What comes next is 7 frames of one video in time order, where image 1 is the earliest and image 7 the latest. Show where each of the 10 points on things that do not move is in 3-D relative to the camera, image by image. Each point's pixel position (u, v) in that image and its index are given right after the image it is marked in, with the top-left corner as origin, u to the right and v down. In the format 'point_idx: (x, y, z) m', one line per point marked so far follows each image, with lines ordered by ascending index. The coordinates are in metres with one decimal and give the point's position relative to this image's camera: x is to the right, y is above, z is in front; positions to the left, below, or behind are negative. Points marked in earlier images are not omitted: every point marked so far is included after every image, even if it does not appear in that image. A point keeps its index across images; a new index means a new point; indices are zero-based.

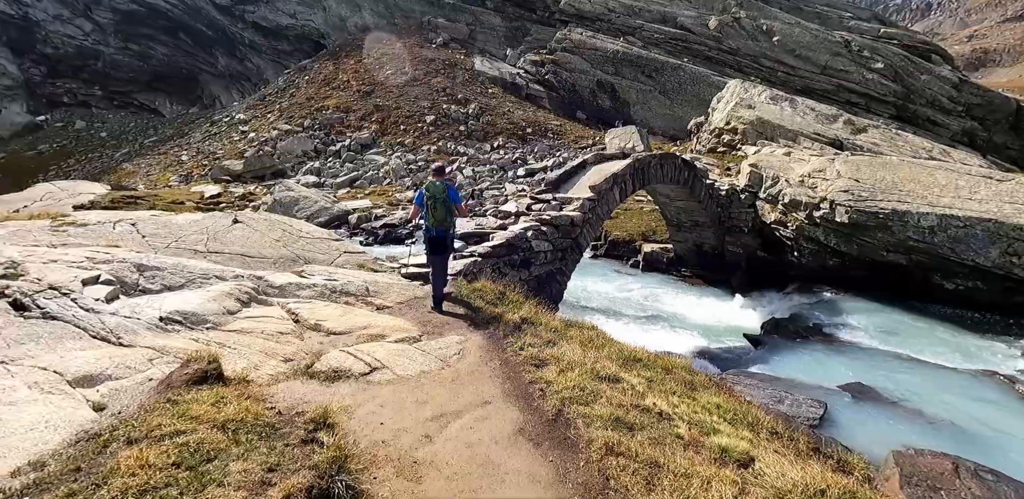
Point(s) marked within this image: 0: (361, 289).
0: (-2.7, -0.7, +10.2) m
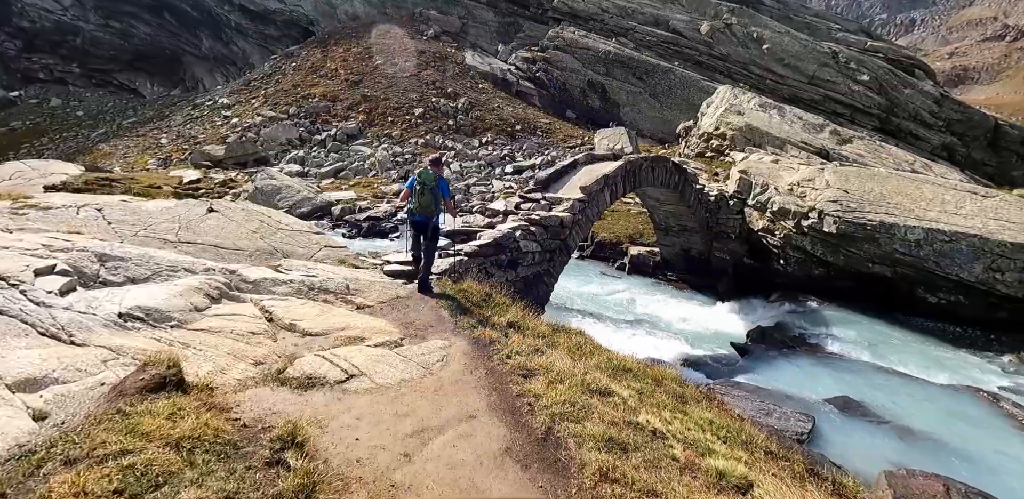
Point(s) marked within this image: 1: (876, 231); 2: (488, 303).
0: (-3.0, -0.6, +9.7) m
1: (+12.5, +0.6, +18.8) m
2: (-0.5, -1.0, +10.6) m
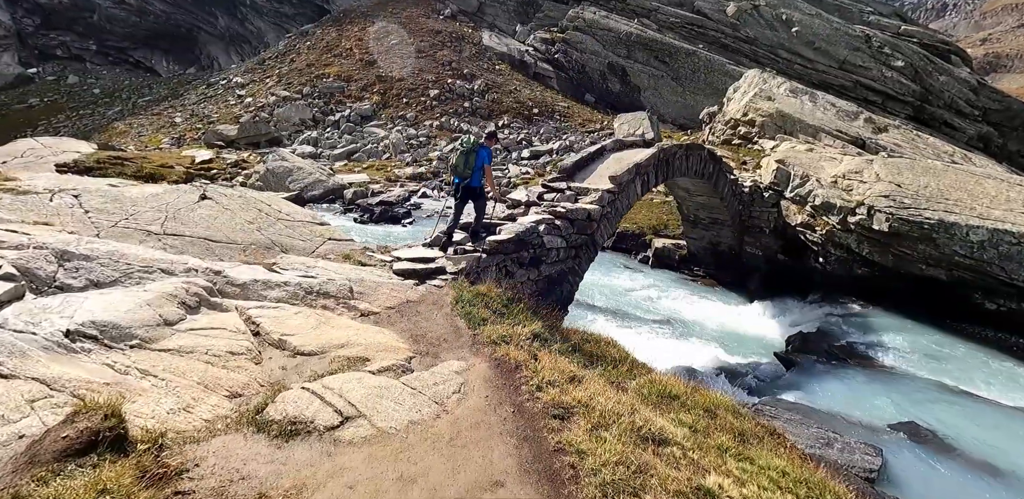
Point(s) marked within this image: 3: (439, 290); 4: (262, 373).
0: (-2.5, -0.6, +8.5) m
1: (+13.2, +0.6, +17.2) m
2: (0.0, -1.0, +9.3) m
3: (-1.3, -0.7, +9.5) m
4: (-2.6, -1.3, +5.7) m
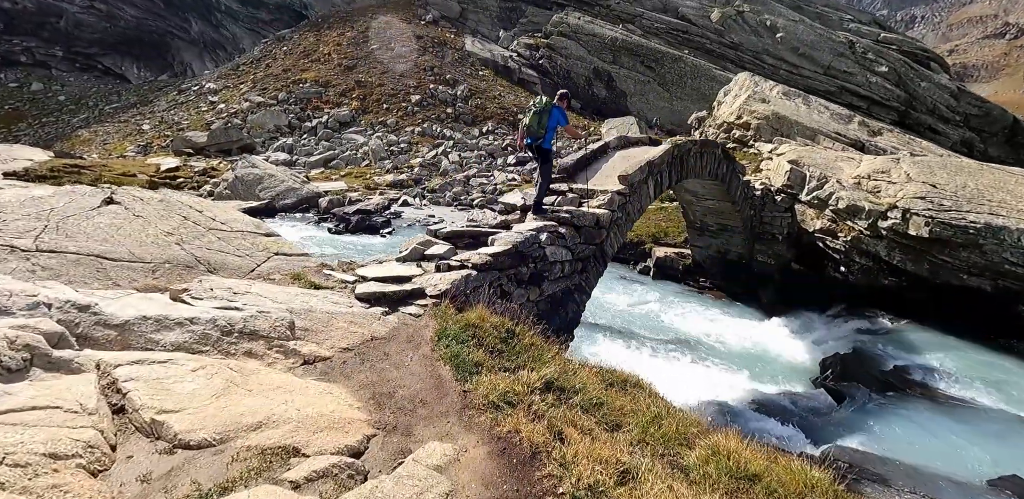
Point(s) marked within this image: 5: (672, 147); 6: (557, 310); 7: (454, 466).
0: (-2.5, -0.8, +6.1) m
1: (+13.0, +0.4, +15.3) m
2: (0.0, -1.2, +7.0) m
3: (-1.2, -0.9, +7.2) m
4: (-2.5, -1.5, +3.3) m
5: (+4.1, +2.6, +14.2) m
6: (+0.9, -1.2, +10.7) m
7: (-0.4, -1.6, +4.0) m
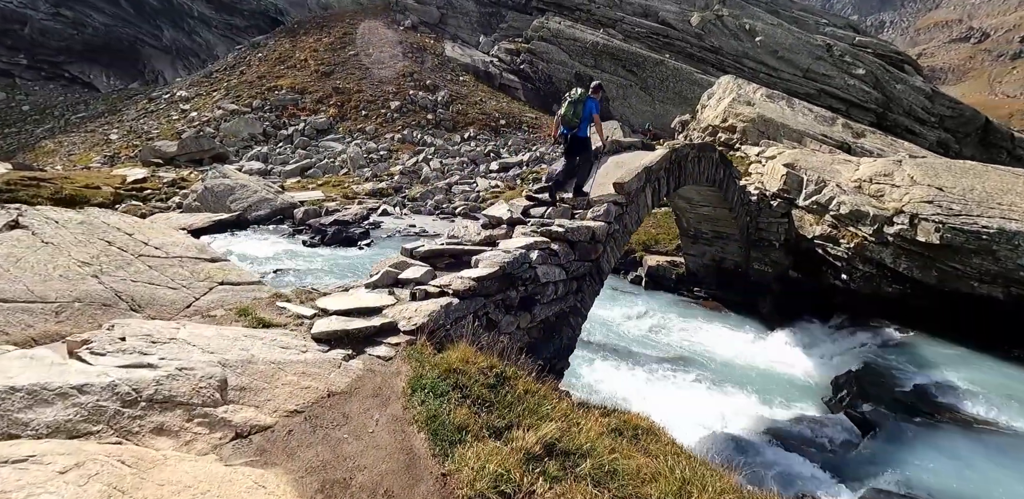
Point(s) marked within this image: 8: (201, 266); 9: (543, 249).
0: (-2.6, -1.2, +4.8) m
1: (+12.6, +0.2, +14.4) m
2: (-0.1, -1.5, +5.8) m
3: (-1.3, -1.3, +5.9) m
4: (-2.5, -1.8, +2.0) m
5: (+3.7, +2.3, +13.1) m
6: (+0.7, -1.5, +9.5) m
7: (-0.4, -1.9, +2.8) m
8: (-4.3, -0.2, +7.6) m
9: (+0.5, 0.0, +9.0) m
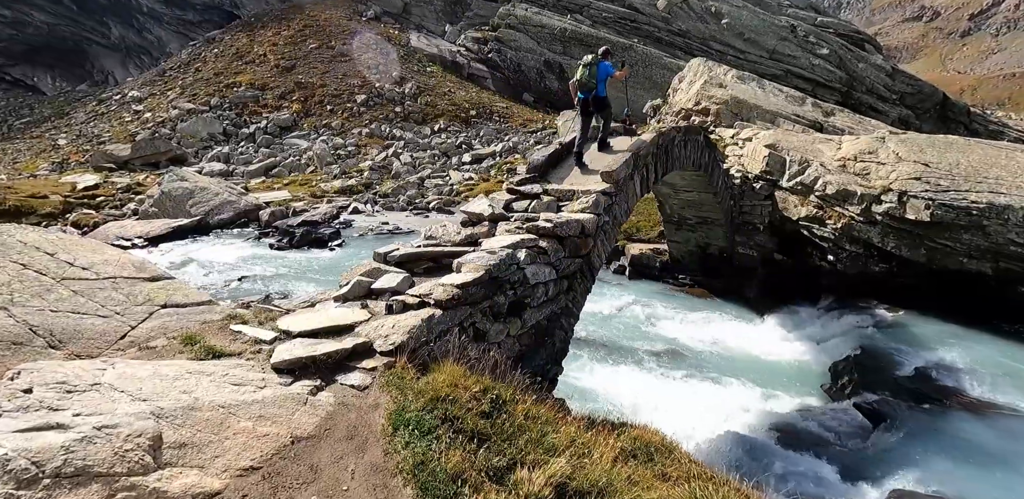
0: (-2.5, -1.4, +3.8) m
1: (+12.1, +0.9, +14.1) m
2: (-0.1, -1.6, +4.9) m
3: (-1.4, -1.4, +5.0) m
4: (-2.3, -2.0, +1.1) m
5: (+3.2, +2.6, +12.4) m
6: (+0.5, -1.5, +8.7) m
7: (-0.3, -2.0, +1.9) m
8: (-4.5, -0.4, +6.6) m
9: (+0.3, 0.0, +8.2) m
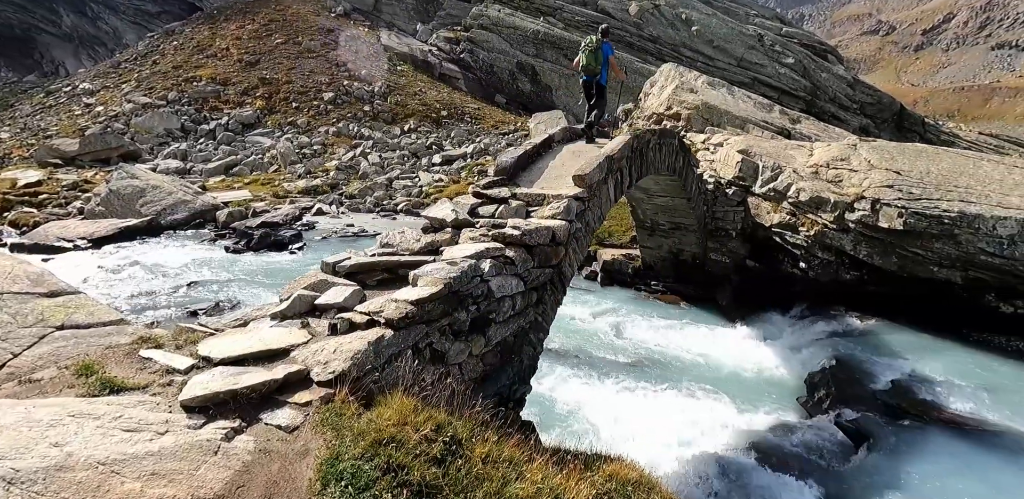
0: (-2.8, -1.5, +2.9) m
1: (+11.3, +0.6, +14.0) m
2: (-0.4, -1.7, +4.2) m
3: (-1.7, -1.5, +4.2) m
4: (-2.4, -2.1, +0.2) m
5: (+2.5, +2.4, +11.8) m
6: (0.0, -1.6, +8.0) m
7: (-0.4, -2.1, +1.2) m
8: (-4.9, -0.5, +5.6) m
9: (-0.2, -0.1, +7.4) m
